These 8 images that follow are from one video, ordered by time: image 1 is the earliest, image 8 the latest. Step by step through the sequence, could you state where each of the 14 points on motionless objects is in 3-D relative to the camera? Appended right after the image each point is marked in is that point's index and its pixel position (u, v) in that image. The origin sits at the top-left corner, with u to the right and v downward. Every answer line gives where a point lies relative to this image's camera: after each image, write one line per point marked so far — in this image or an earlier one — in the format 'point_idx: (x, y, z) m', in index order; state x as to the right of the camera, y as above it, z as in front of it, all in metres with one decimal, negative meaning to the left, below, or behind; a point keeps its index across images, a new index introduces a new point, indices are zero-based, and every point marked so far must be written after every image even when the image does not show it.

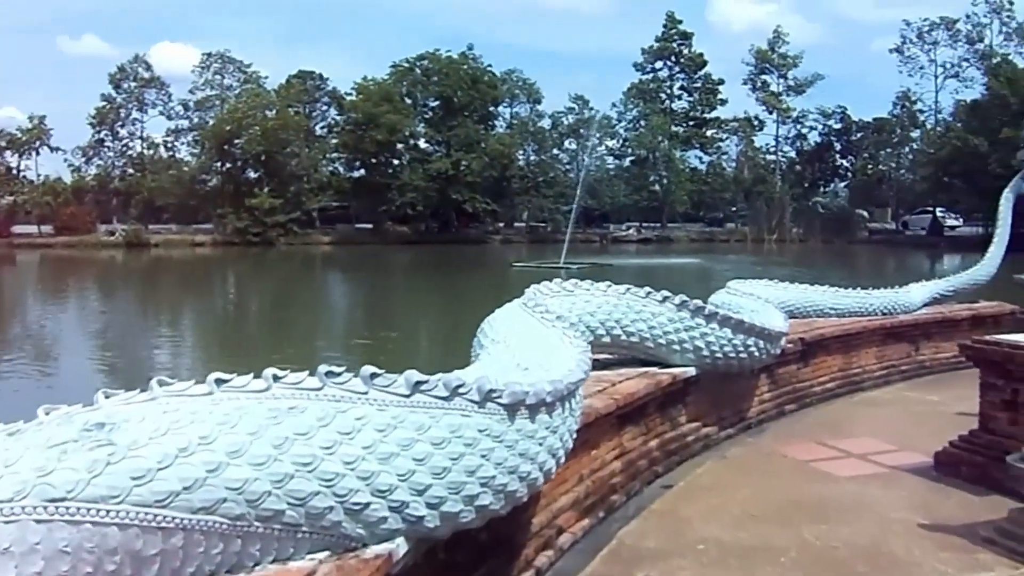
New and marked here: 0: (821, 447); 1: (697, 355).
0: (+1.4, -0.7, +5.3) m
1: (+0.8, -0.3, +5.1) m
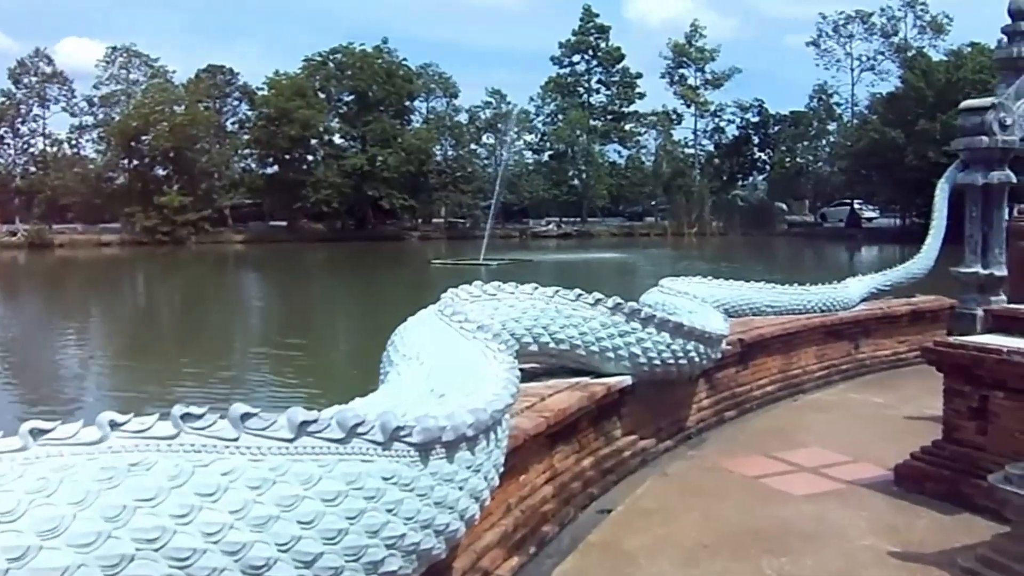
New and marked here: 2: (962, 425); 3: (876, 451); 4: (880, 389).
0: (+1.1, -0.7, +4.8) m
1: (+0.5, -0.3, +4.6) m
2: (+1.6, -0.5, +4.2) m
3: (+1.6, -0.7, +5.0) m
4: (+2.1, -0.6, +6.6) m
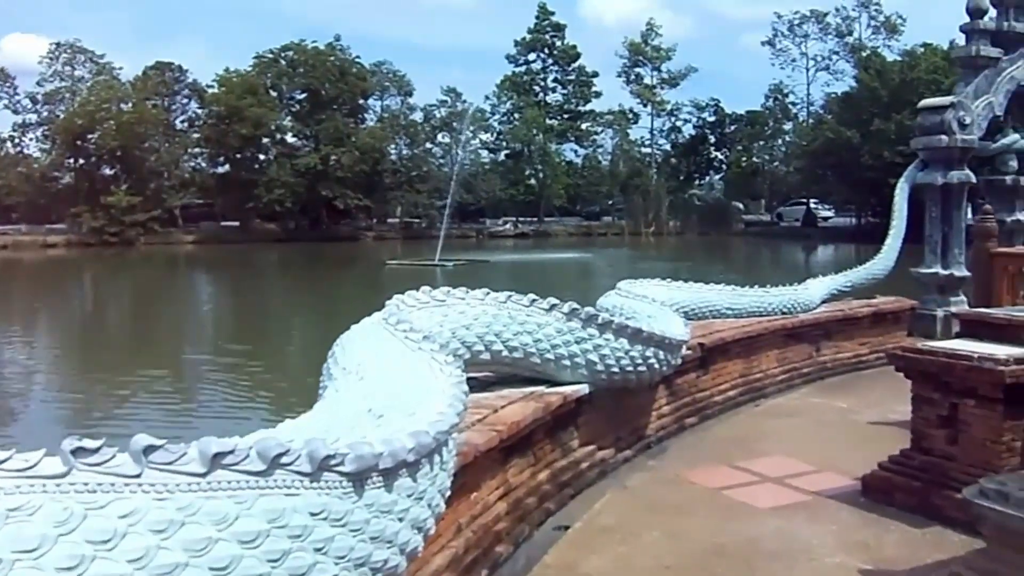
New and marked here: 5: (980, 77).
0: (+0.9, -0.7, +4.6) m
1: (+0.3, -0.3, +4.4) m
2: (+1.5, -0.5, +4.1) m
3: (+1.4, -0.7, +4.9) m
4: (+1.8, -0.6, +6.5) m
5: (+3.3, +1.5, +8.3) m
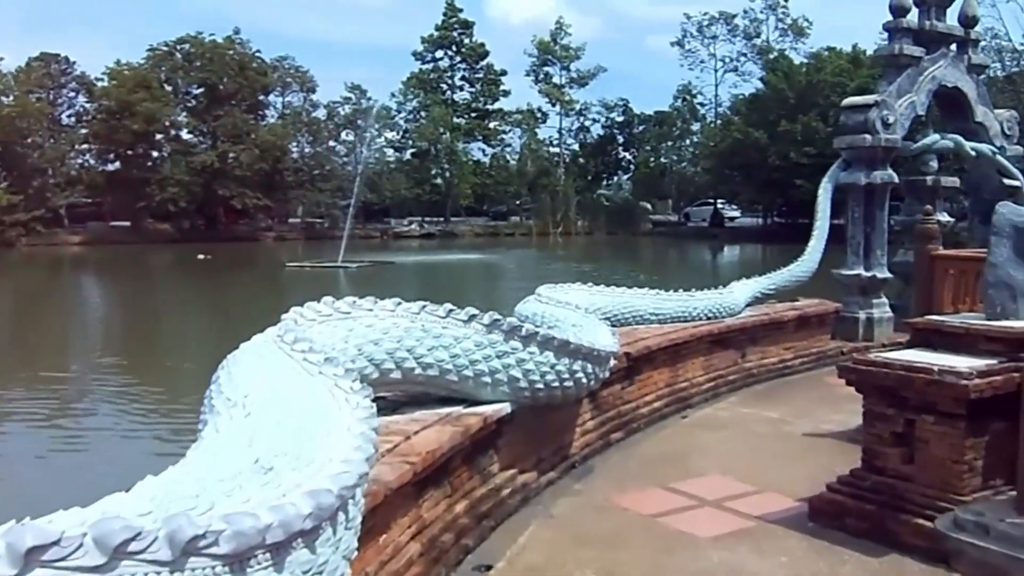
0: (+0.6, -0.8, +4.2) m
1: (0.0, -0.3, +4.0) m
2: (+1.2, -0.5, +3.7) m
3: (+1.0, -0.7, +4.5) m
4: (+1.4, -0.6, +6.2) m
5: (+2.7, +1.5, +8.1) m
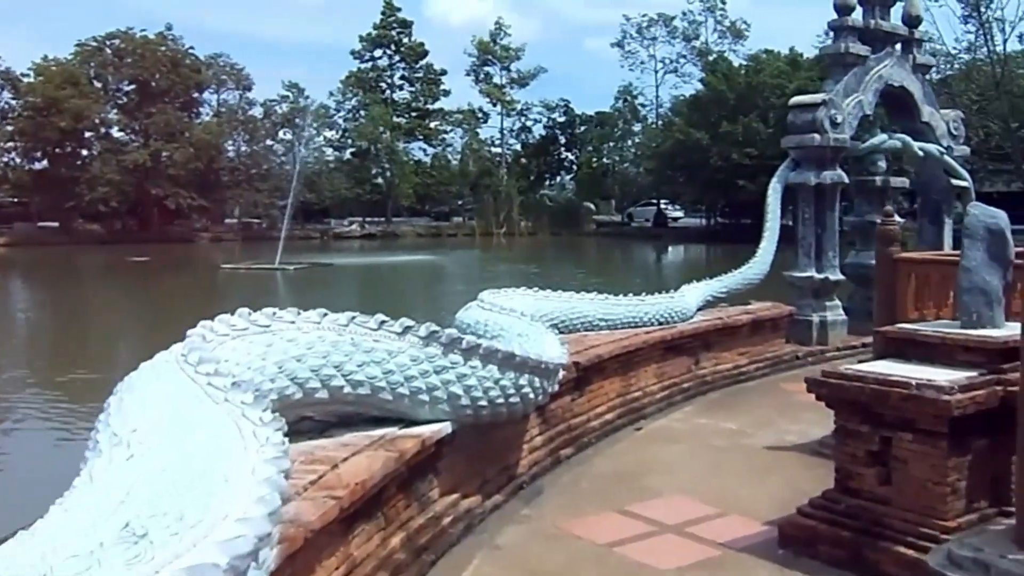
0: (+0.4, -0.8, +3.9) m
1: (-0.2, -0.4, +3.6) m
2: (+1.0, -0.6, +3.4) m
3: (+0.8, -0.8, +4.2) m
4: (+1.1, -0.6, +5.9) m
5: (+2.3, +1.5, +7.8) m
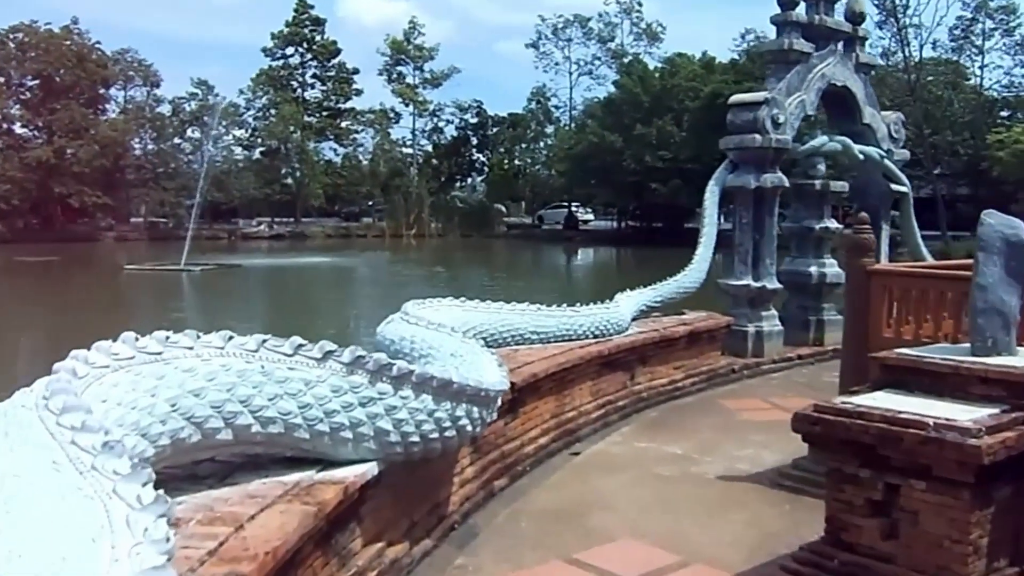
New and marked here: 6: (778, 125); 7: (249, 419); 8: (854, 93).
0: (+0.2, -0.8, +3.4) m
1: (-0.3, -0.4, +3.1) m
2: (+0.9, -0.6, +3.0) m
3: (+0.6, -0.8, +3.7) m
4: (+0.7, -0.7, +5.4) m
5: (+1.8, +1.4, +7.5) m
6: (+1.7, +1.0, +7.3) m
7: (-0.6, -0.3, +2.8) m
8: (+2.4, +1.4, +8.1) m
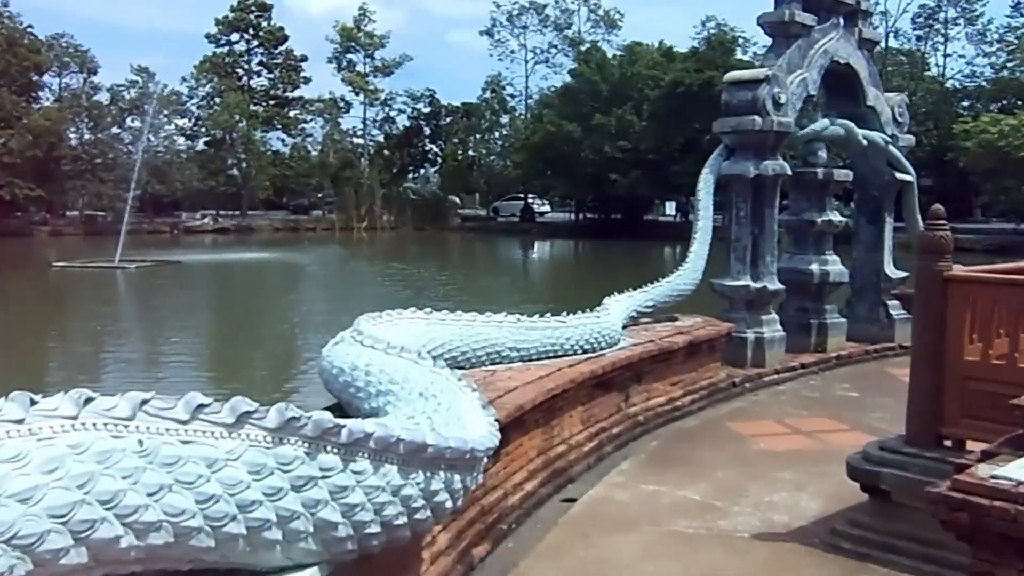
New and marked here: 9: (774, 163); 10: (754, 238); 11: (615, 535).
0: (+0.2, -0.9, +2.5) m
1: (-0.3, -0.5, +2.1) m
2: (+0.9, -0.6, +2.1) m
3: (+0.6, -0.8, +2.8) m
4: (+0.6, -0.7, +4.5) m
5: (+1.6, +1.4, +6.6) m
6: (+1.5, +1.0, +6.4) m
7: (-0.6, -0.4, +1.8) m
8: (+2.2, +1.4, +7.3) m
9: (+1.5, +0.7, +6.5) m
10: (+1.4, +0.3, +6.7) m
11: (+0.3, -0.8, +3.7) m
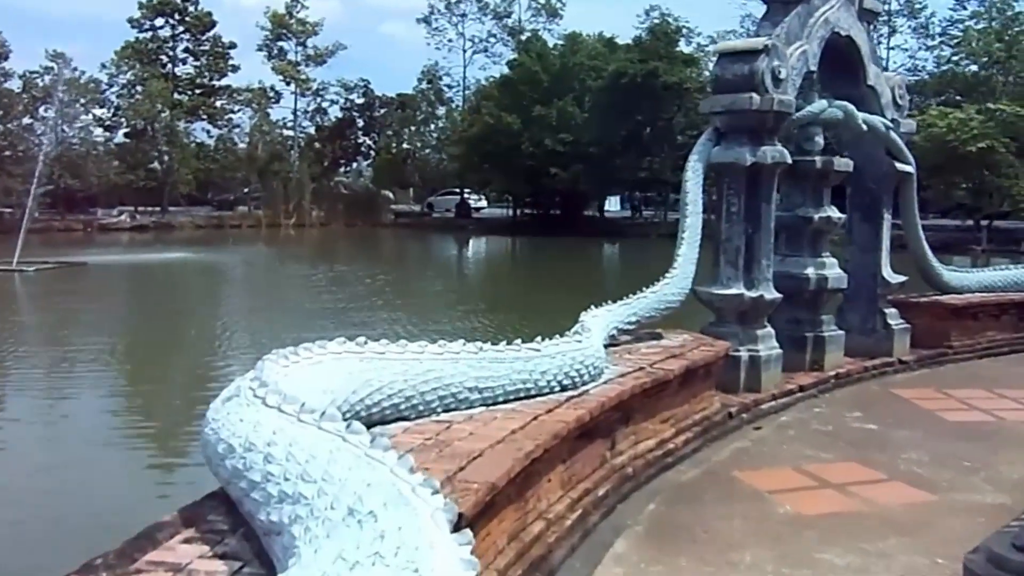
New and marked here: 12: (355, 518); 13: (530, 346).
0: (+0.2, -0.9, +1.4) m
1: (-0.3, -0.5, +1.0) m
2: (+0.9, -0.7, +1.0) m
3: (+0.6, -0.9, +1.7) m
4: (+0.5, -0.8, +3.4) m
5: (+1.4, +1.3, +5.5) m
6: (+1.3, +1.0, +5.4) m
7: (-0.6, -0.4, +0.7) m
8: (+1.9, +1.3, +6.2) m
9: (+1.2, +0.6, +5.4) m
10: (+1.2, +0.2, +5.7) m
11: (+0.3, -0.8, +2.5) m
12: (-0.3, -0.4, +1.8) m
13: (+0.1, -0.2, +3.9) m
